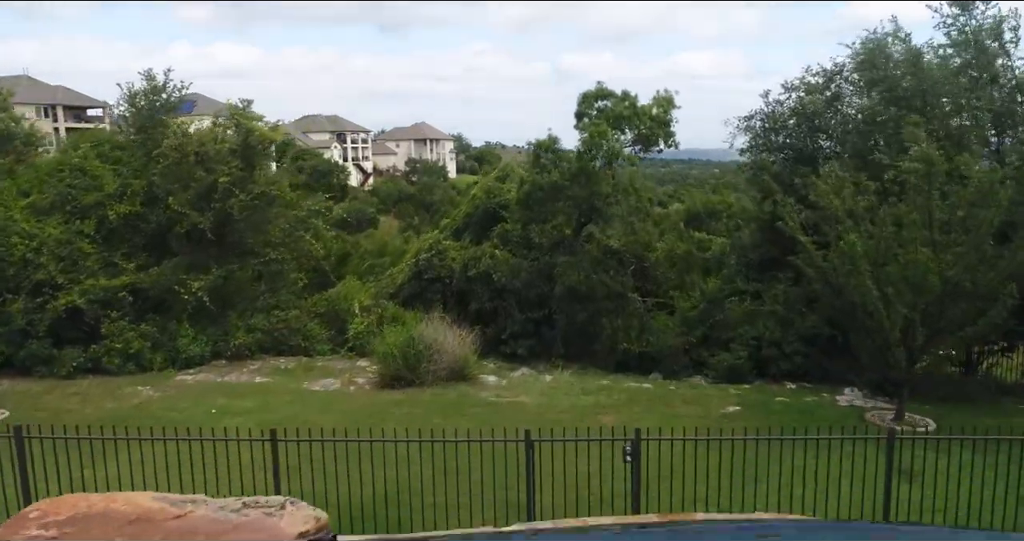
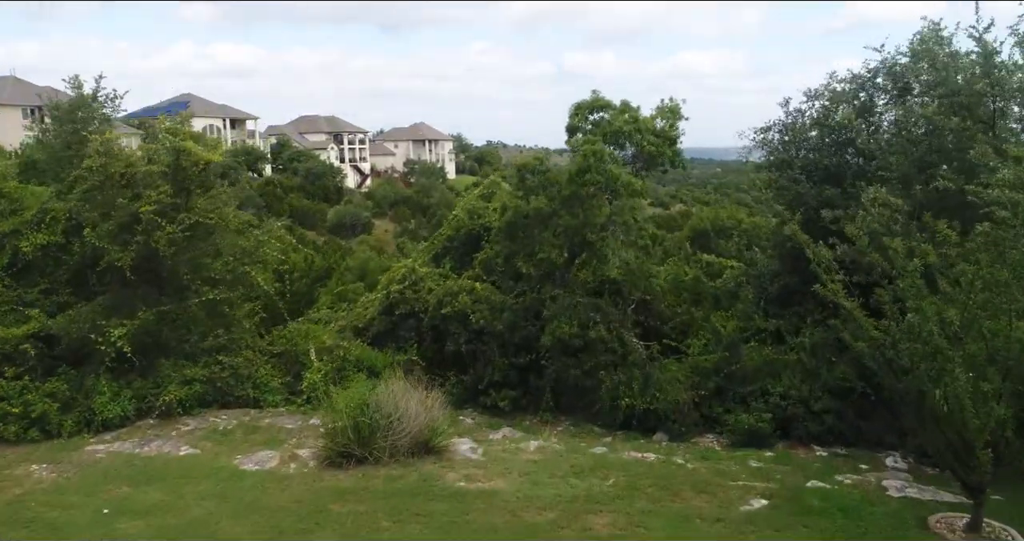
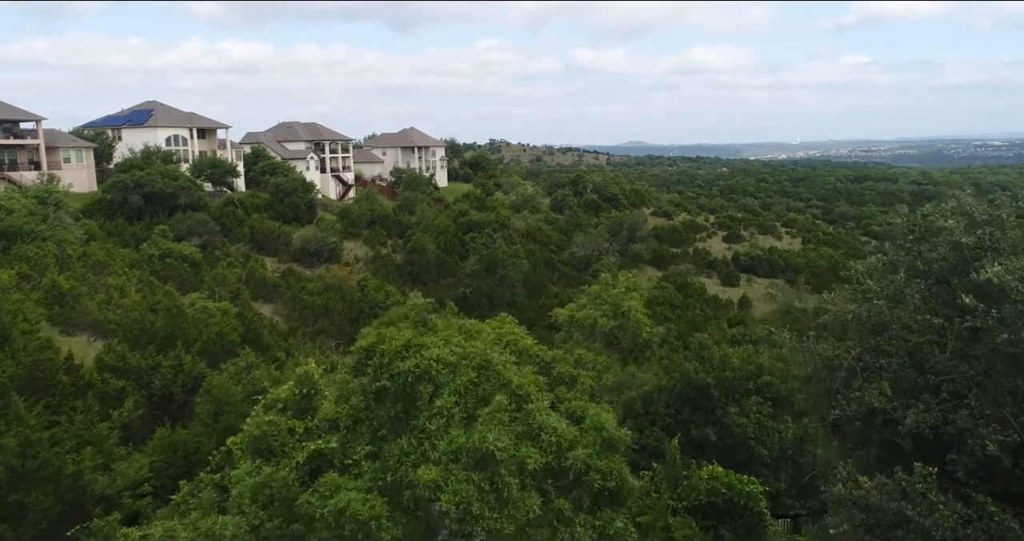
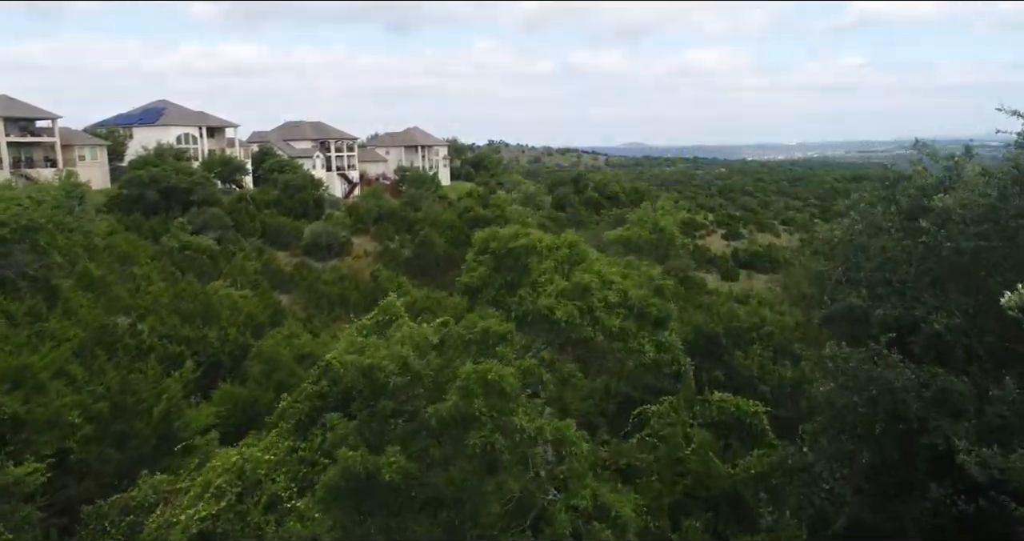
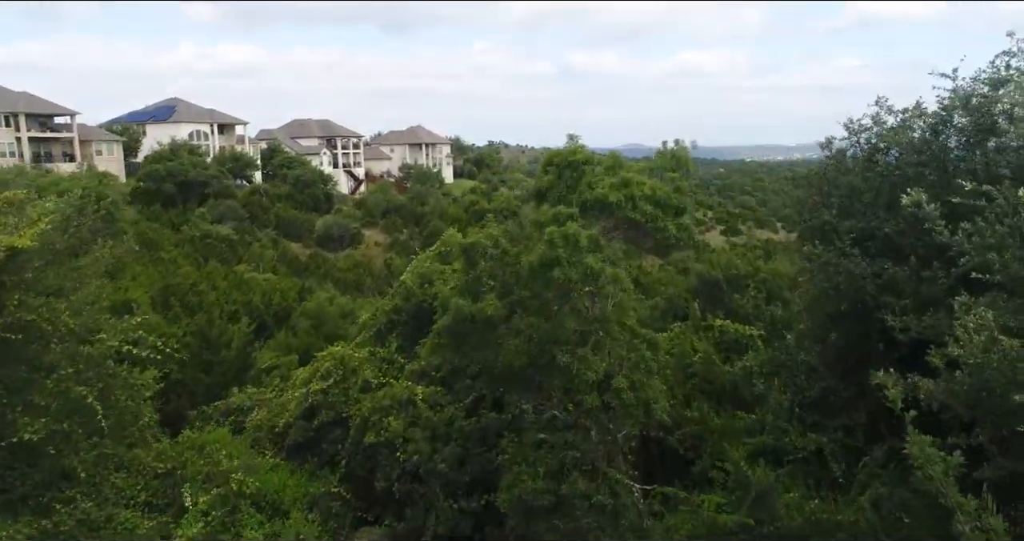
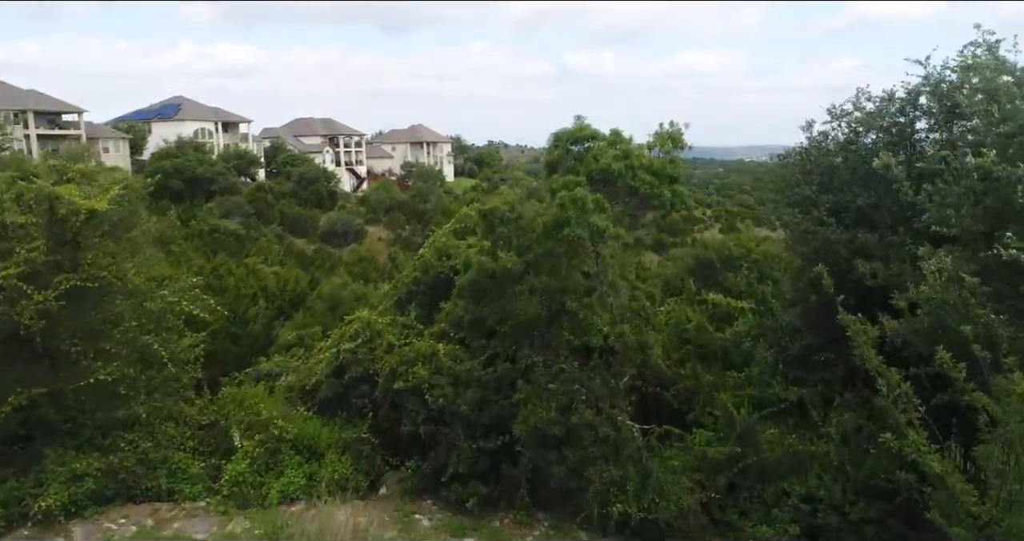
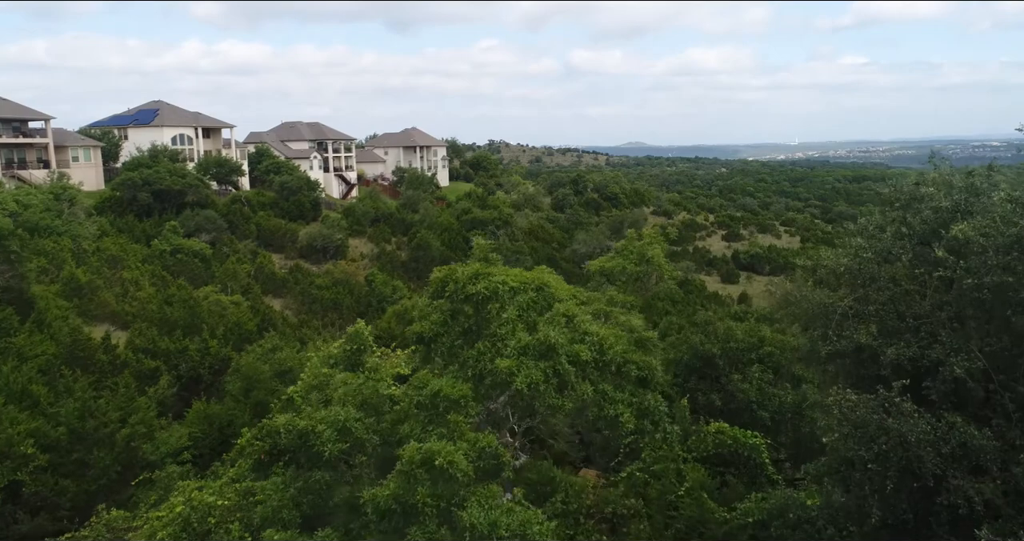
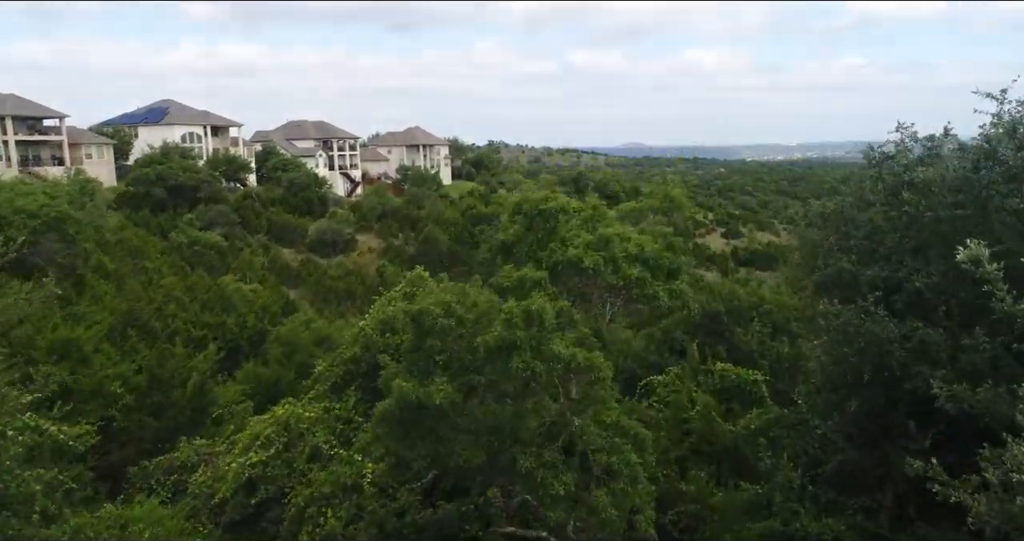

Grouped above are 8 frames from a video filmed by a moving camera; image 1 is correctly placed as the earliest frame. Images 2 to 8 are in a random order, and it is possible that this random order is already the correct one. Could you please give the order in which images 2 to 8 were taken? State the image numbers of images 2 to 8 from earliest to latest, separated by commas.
2, 6, 5, 8, 4, 7, 3
